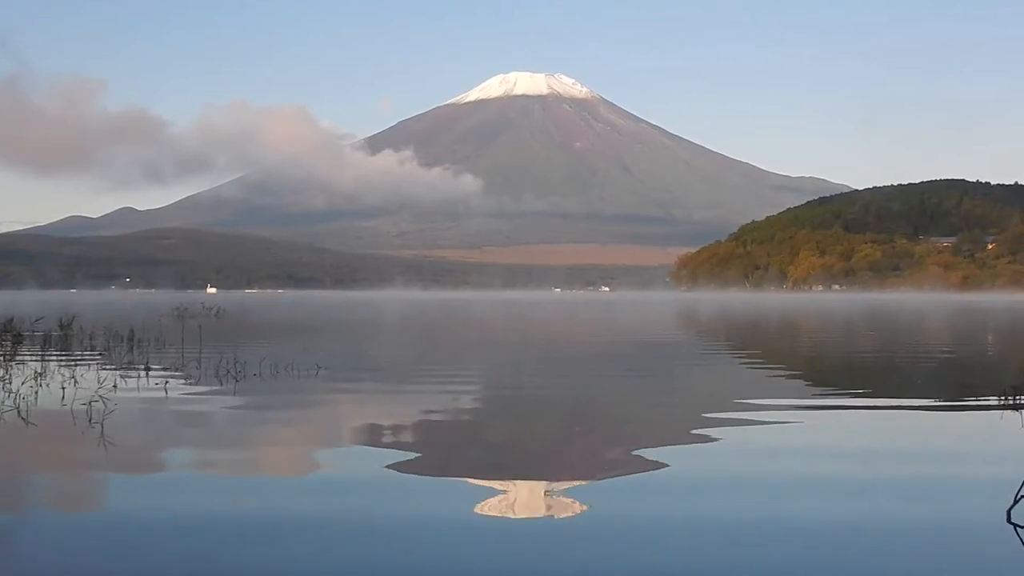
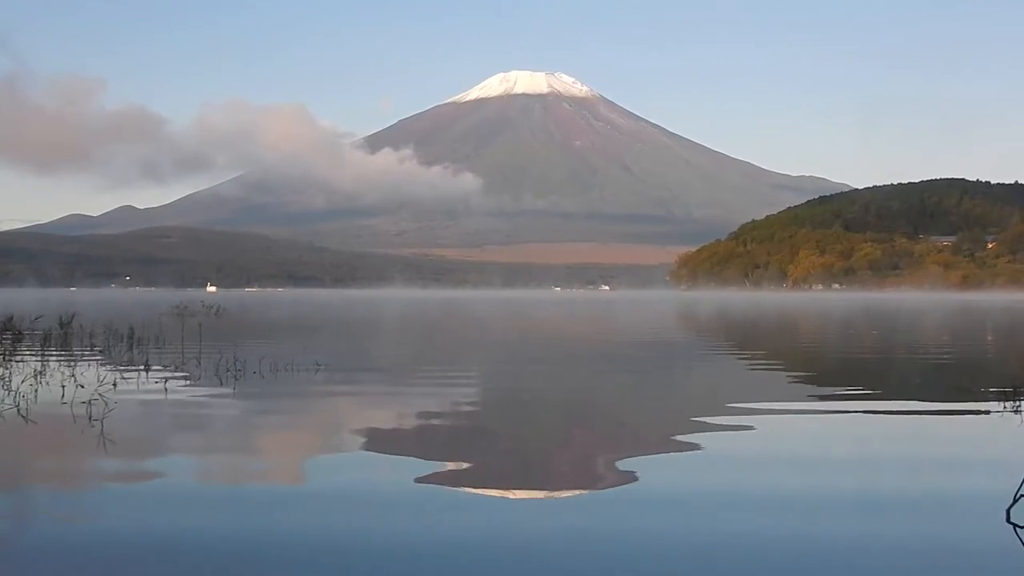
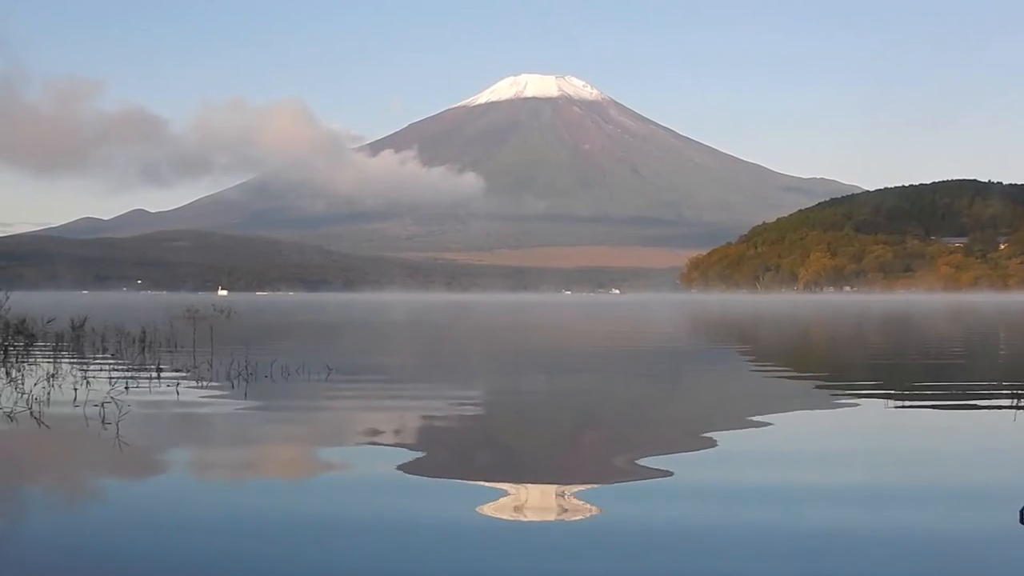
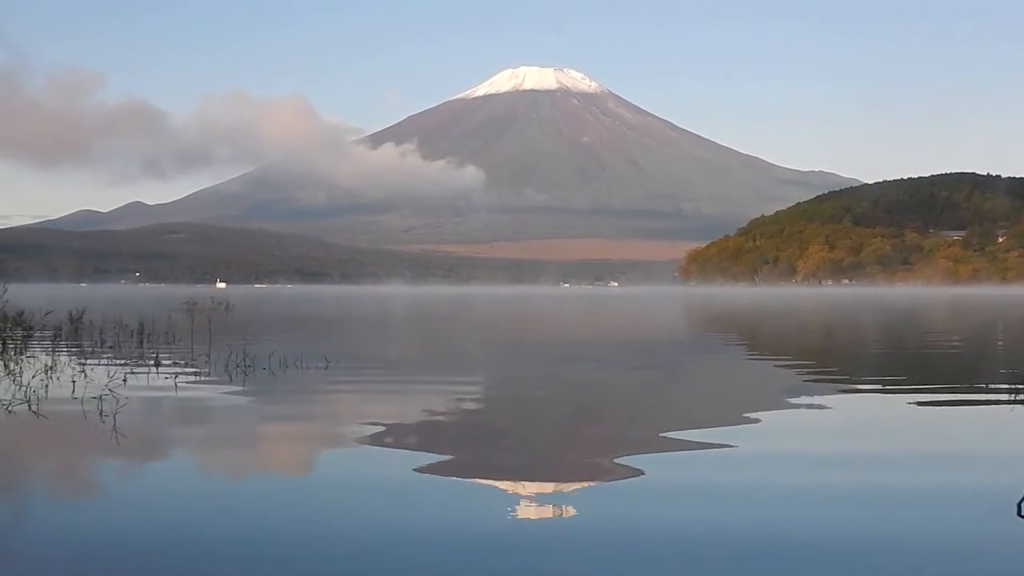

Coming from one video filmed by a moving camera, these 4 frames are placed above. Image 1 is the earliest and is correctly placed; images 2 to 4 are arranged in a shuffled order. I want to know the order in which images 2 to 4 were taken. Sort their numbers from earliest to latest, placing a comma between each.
2, 4, 3
